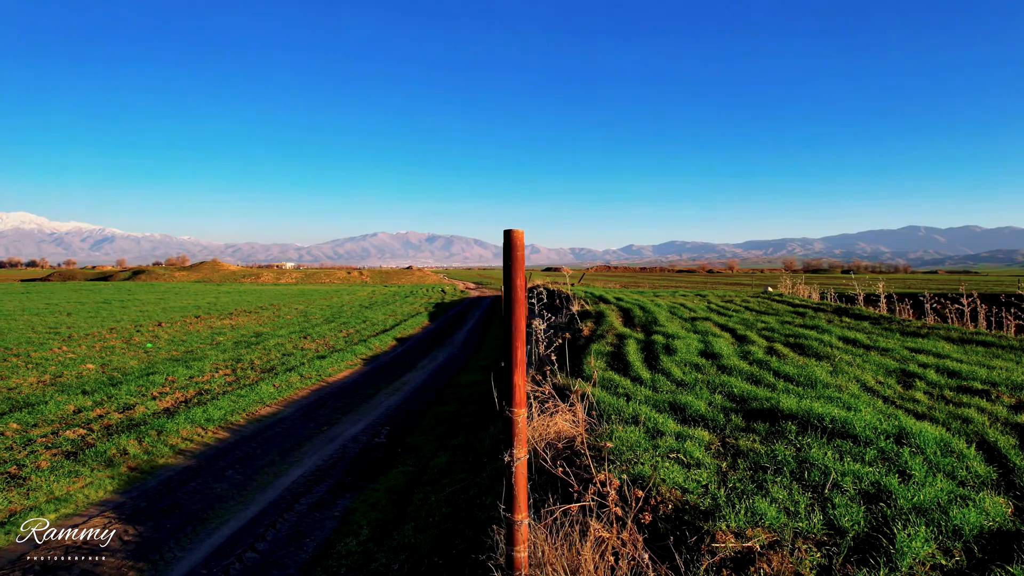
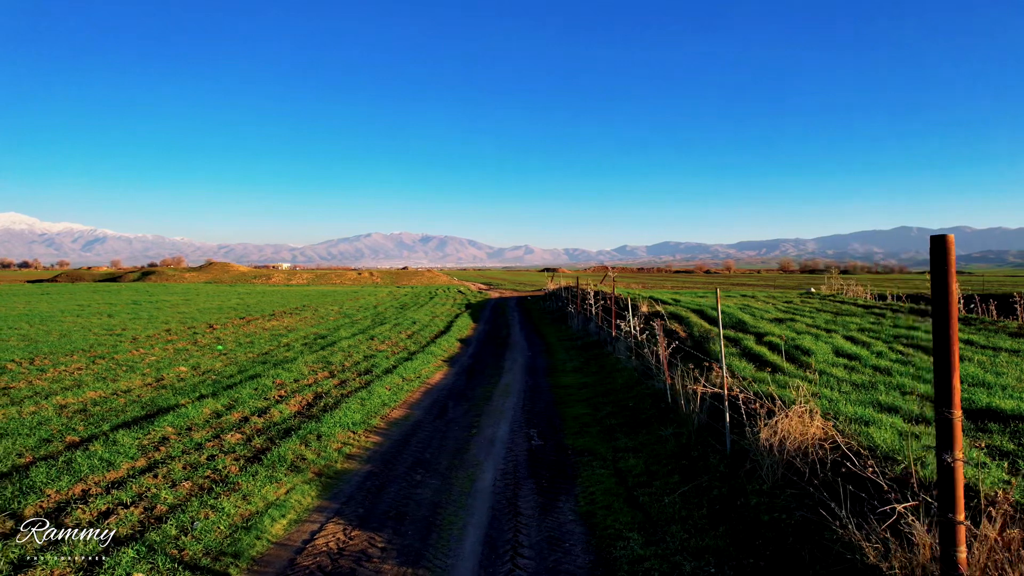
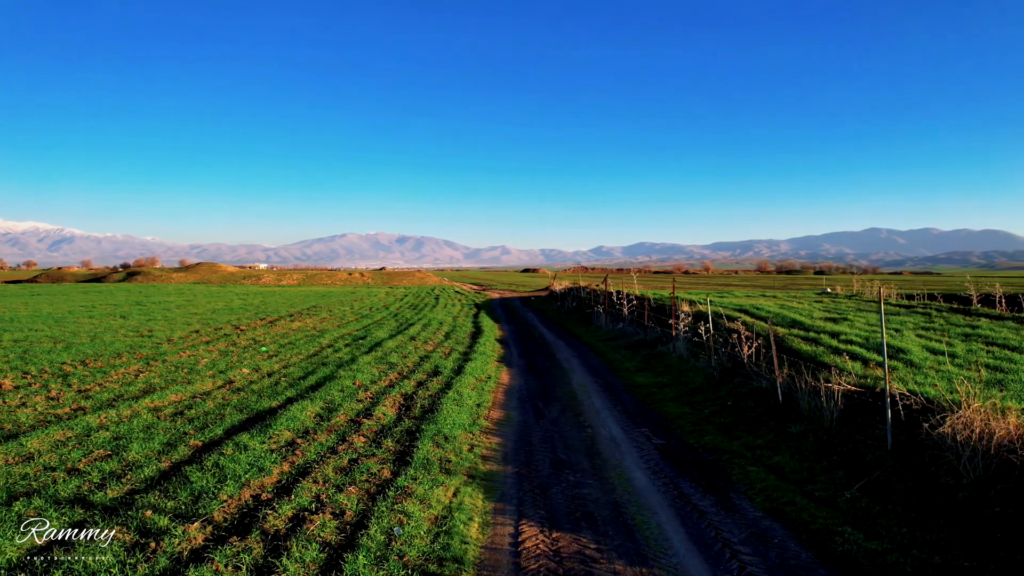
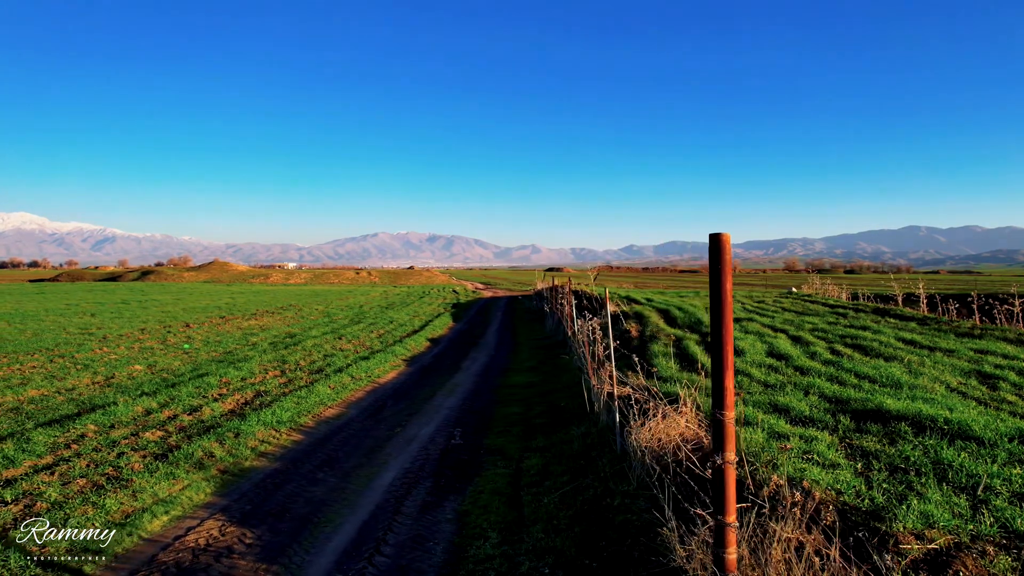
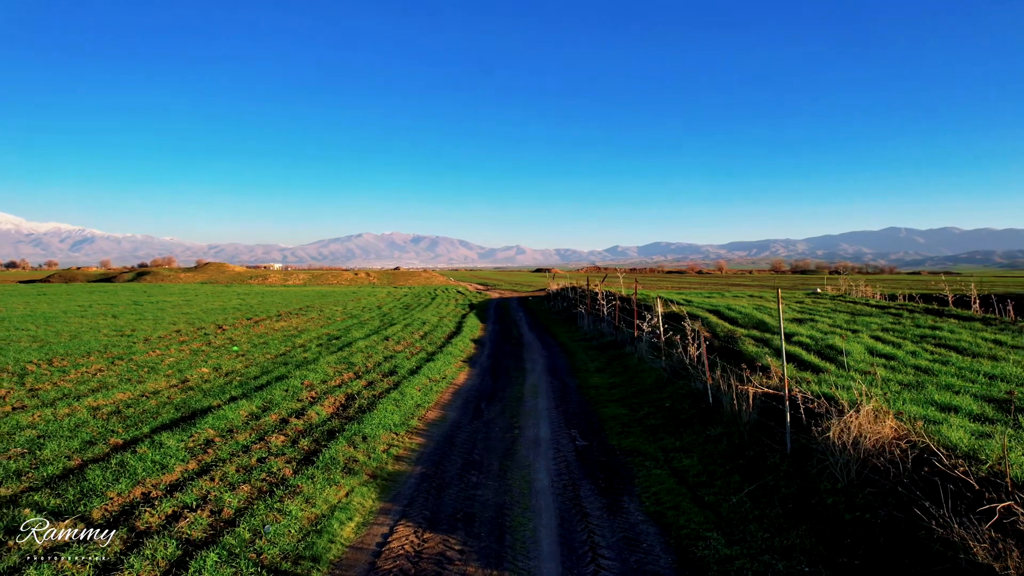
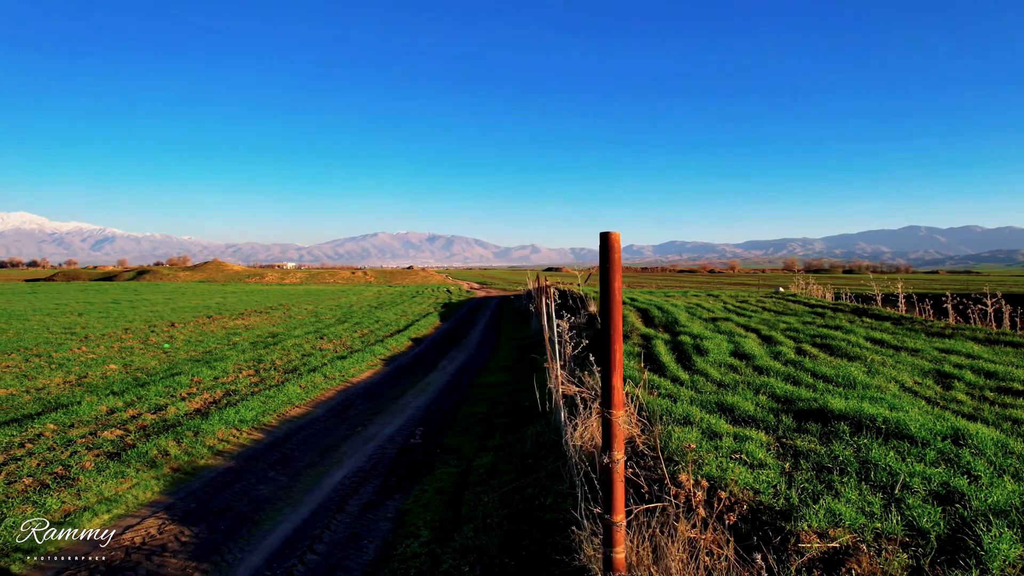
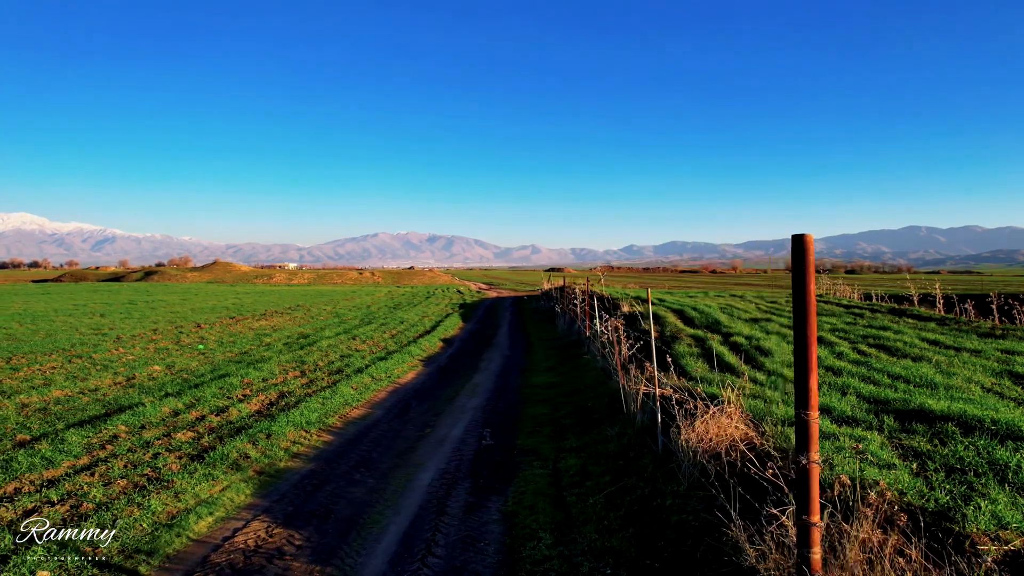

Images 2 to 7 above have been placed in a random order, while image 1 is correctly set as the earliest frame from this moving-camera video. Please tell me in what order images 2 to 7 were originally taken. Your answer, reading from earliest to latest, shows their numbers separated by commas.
6, 4, 7, 2, 5, 3
